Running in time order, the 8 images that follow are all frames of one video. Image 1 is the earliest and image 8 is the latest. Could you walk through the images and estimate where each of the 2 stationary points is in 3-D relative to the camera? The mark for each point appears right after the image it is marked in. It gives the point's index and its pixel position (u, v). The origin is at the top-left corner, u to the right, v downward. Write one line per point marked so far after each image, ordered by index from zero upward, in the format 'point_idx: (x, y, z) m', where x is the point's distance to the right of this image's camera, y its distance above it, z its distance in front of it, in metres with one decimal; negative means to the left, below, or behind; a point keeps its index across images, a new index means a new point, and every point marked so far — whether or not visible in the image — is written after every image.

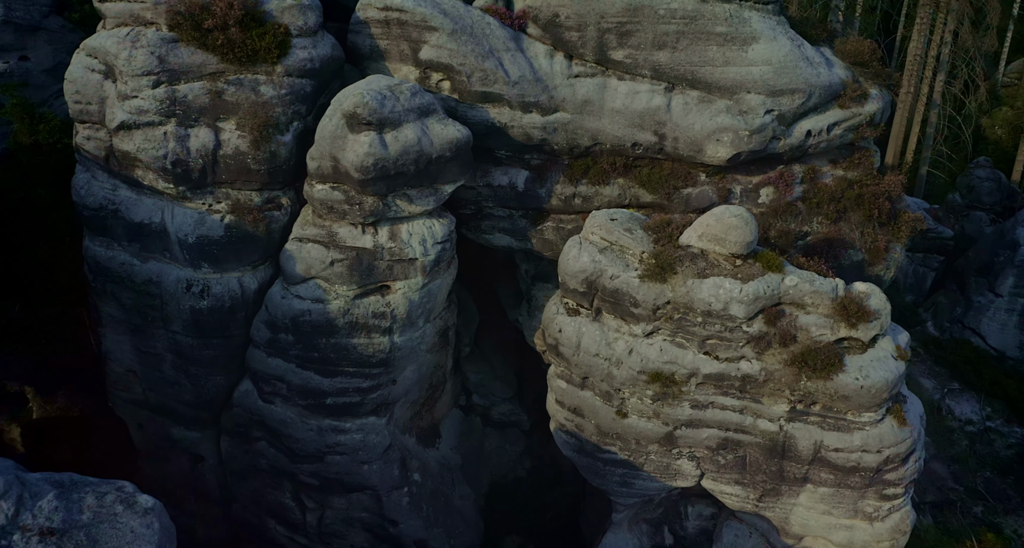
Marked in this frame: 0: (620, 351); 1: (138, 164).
0: (+1.7, -1.2, +12.2) m
1: (-6.1, +1.8, +13.1) m
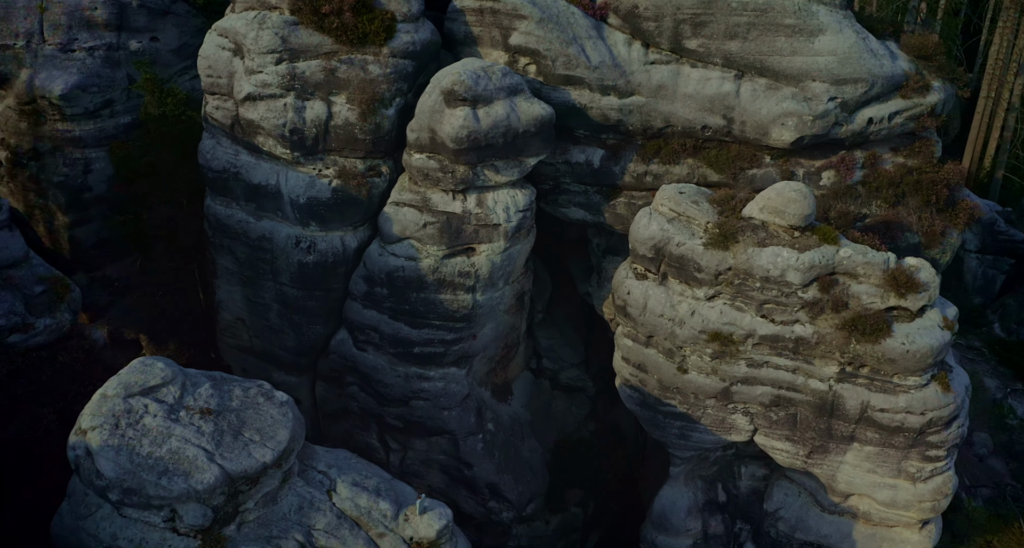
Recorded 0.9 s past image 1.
0: (+2.9, -0.6, +13.4) m
1: (-4.7, +2.7, +14.9) m
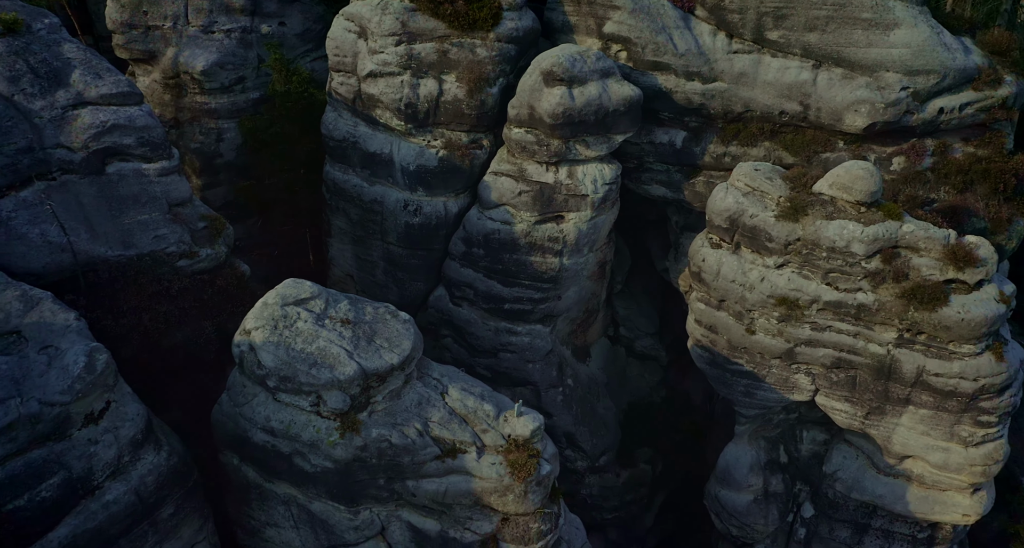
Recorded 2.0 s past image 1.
0: (+4.4, -0.1, +14.7) m
1: (-2.8, +3.6, +16.9) m
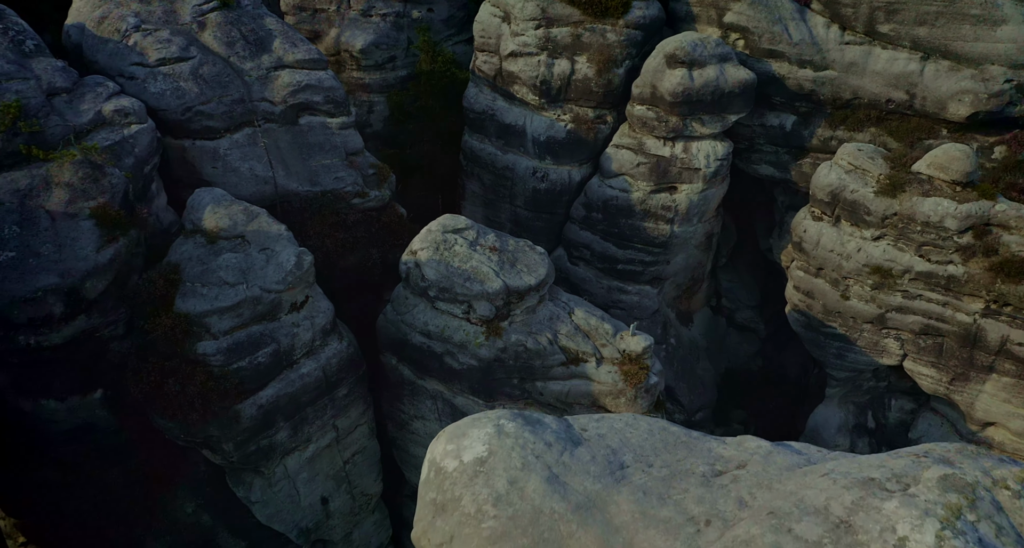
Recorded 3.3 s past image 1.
0: (+6.8, +0.5, +16.1) m
1: (+0.1, +4.6, +19.1) m
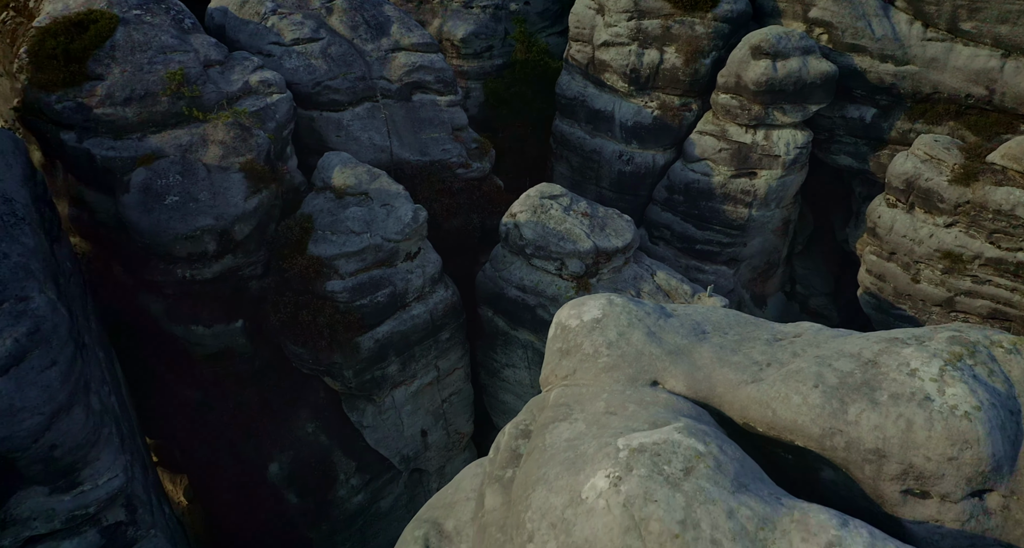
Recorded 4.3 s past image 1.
0: (+8.6, +0.8, +16.9) m
1: (+2.5, +5.2, +20.5) m
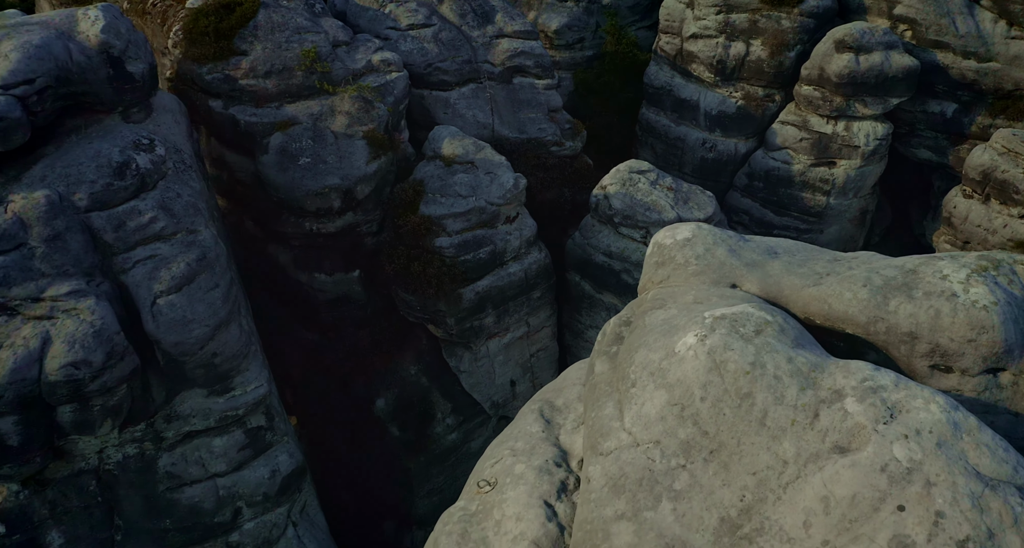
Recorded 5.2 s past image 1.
0: (+10.6, +1.1, +17.5) m
1: (+5.0, +5.8, +21.6) m
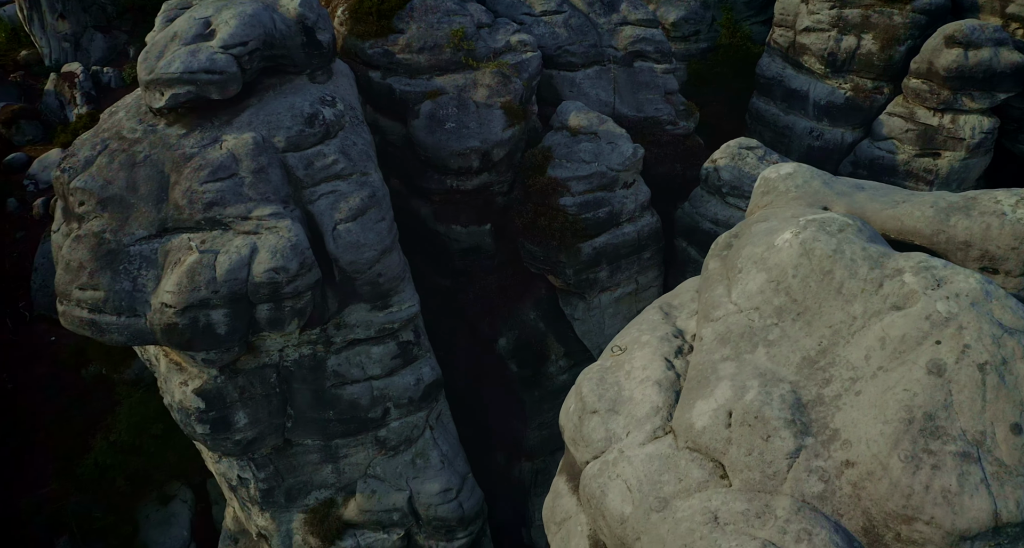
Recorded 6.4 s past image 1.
0: (+13.3, +1.3, +18.2) m
1: (+8.4, +6.3, +22.9) m
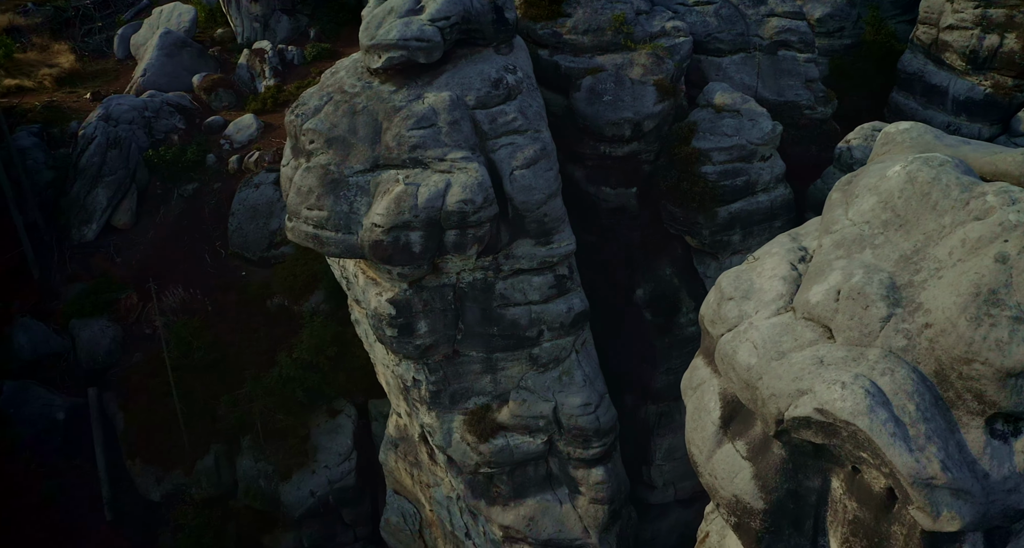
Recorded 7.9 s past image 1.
0: (+16.8, +1.4, +18.6) m
1: (+13.1, +6.7, +24.0) m
